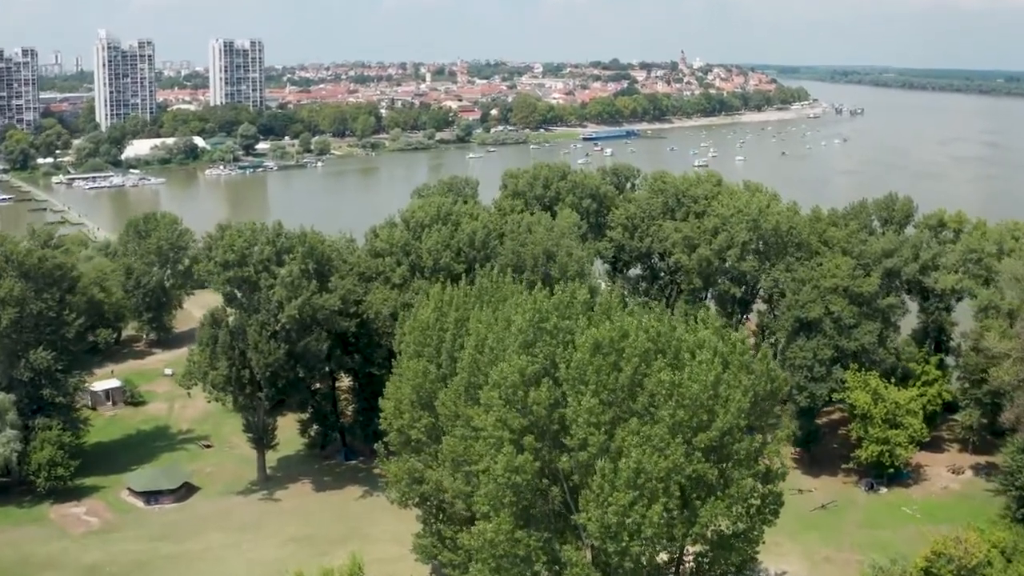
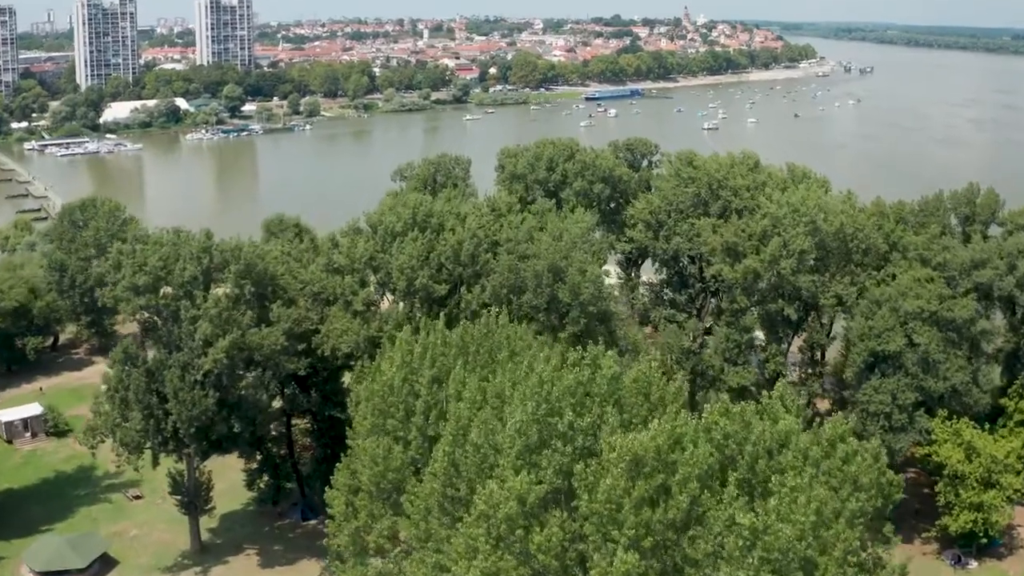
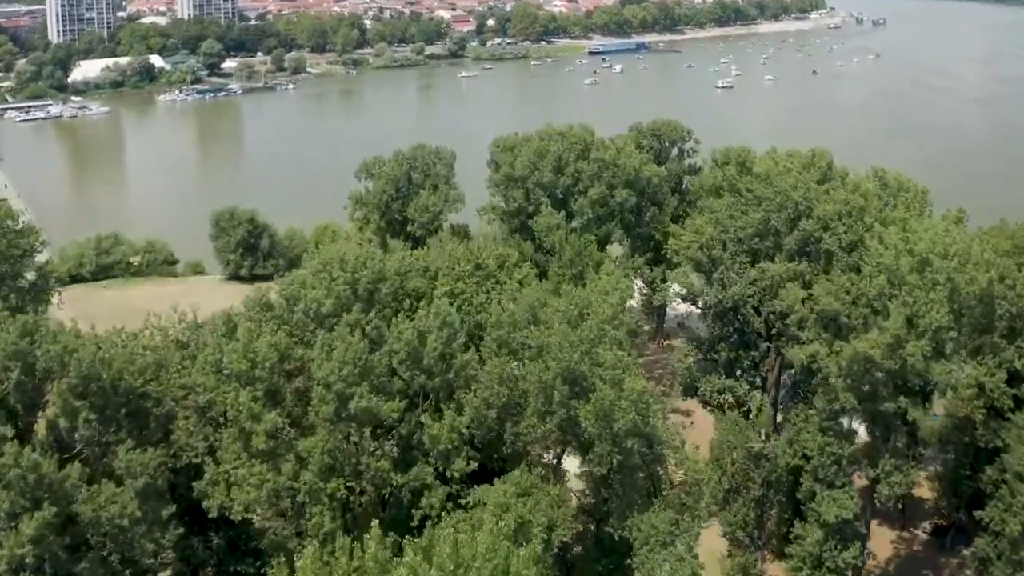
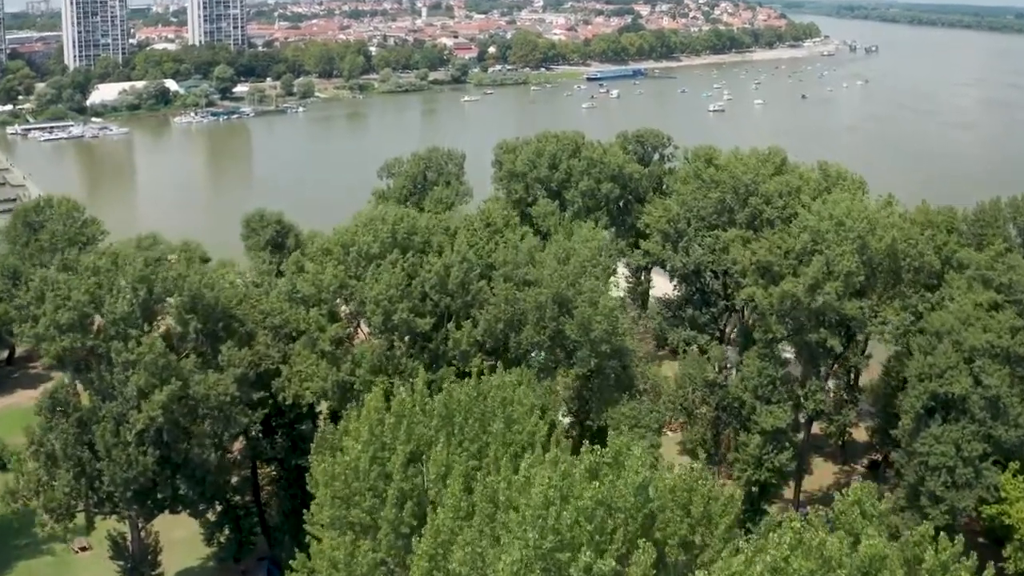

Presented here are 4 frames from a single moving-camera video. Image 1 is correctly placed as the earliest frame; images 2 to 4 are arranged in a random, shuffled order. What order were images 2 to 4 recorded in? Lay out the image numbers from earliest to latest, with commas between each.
2, 4, 3
